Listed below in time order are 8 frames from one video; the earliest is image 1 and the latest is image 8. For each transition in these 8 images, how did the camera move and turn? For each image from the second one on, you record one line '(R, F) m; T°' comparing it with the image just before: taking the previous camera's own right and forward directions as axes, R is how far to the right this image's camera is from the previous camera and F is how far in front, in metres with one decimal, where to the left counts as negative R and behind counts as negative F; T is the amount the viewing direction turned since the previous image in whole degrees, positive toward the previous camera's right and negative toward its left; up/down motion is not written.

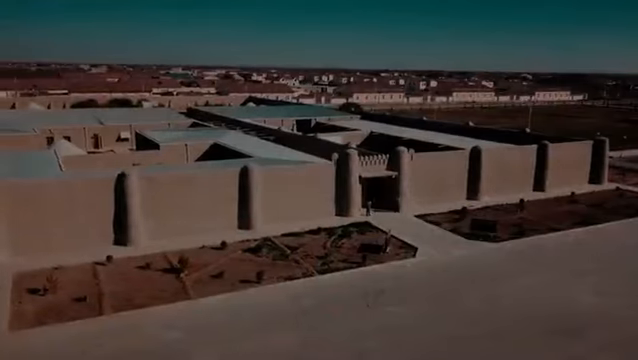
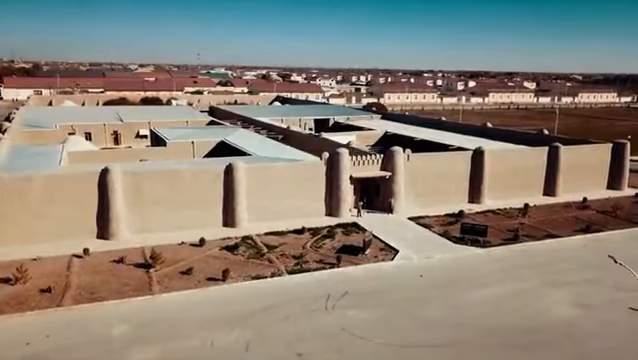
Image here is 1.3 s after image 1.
(+2.1, +0.4) m; -5°
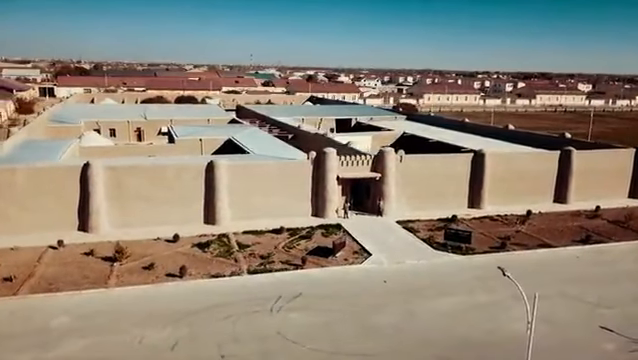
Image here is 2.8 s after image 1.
(+2.6, +0.5) m; -6°
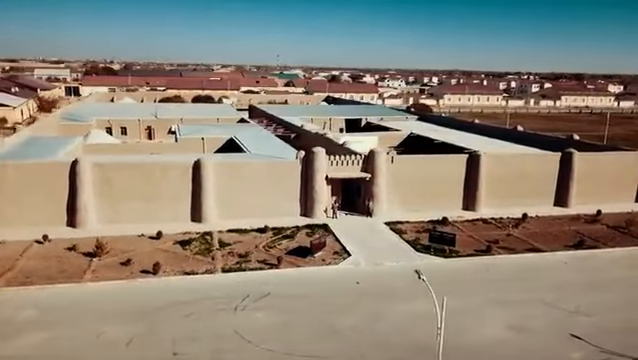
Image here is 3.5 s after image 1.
(+1.5, +0.2) m; -3°
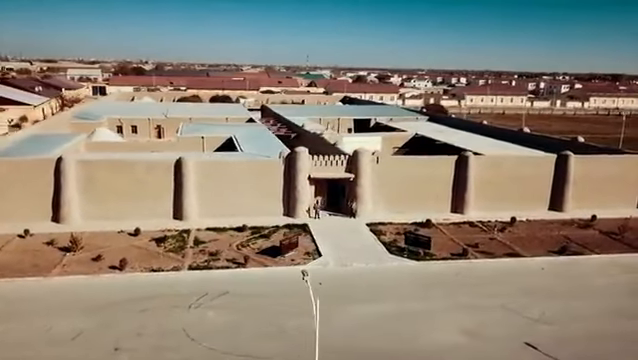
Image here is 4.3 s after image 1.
(+1.9, +0.1) m; -3°
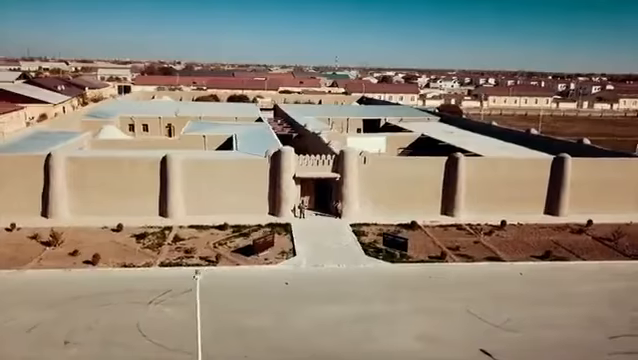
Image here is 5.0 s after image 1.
(+1.7, +0.2) m; -3°
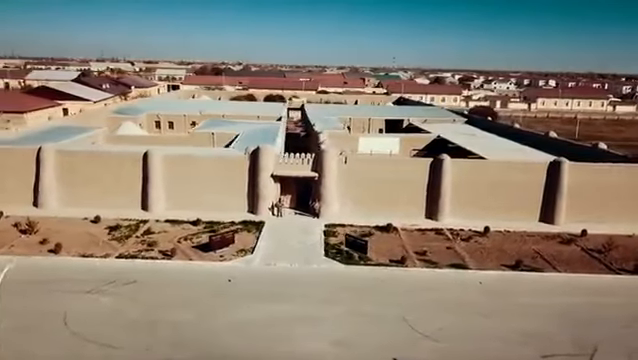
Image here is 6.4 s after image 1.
(+3.1, +0.4) m; -6°
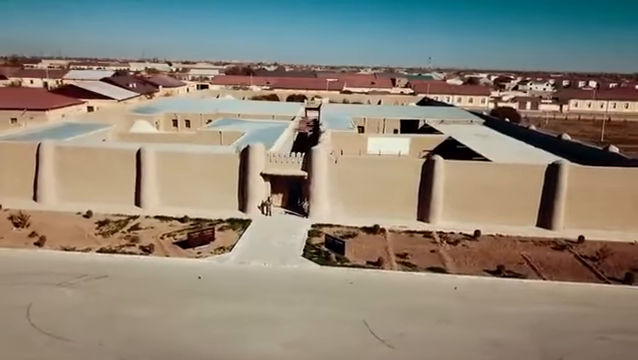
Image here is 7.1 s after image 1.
(+1.8, +0.2) m; -4°
